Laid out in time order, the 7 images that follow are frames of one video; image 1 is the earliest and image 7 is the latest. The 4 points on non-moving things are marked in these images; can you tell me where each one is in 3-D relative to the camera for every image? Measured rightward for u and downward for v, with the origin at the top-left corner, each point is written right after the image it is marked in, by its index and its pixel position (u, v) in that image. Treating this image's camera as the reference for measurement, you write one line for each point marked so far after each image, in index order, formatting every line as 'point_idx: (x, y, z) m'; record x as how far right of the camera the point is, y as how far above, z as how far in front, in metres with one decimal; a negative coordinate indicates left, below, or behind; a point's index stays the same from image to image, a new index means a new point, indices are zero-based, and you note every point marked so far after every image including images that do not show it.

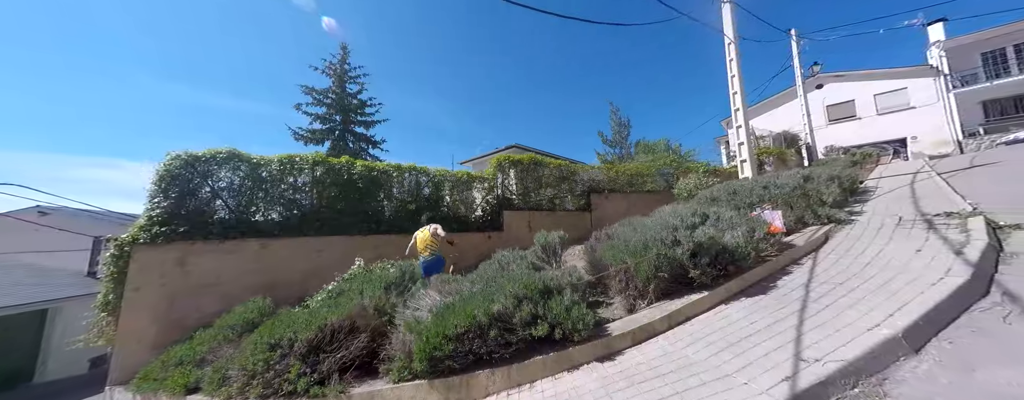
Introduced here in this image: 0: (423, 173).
0: (-2.2, +0.7, +6.8) m
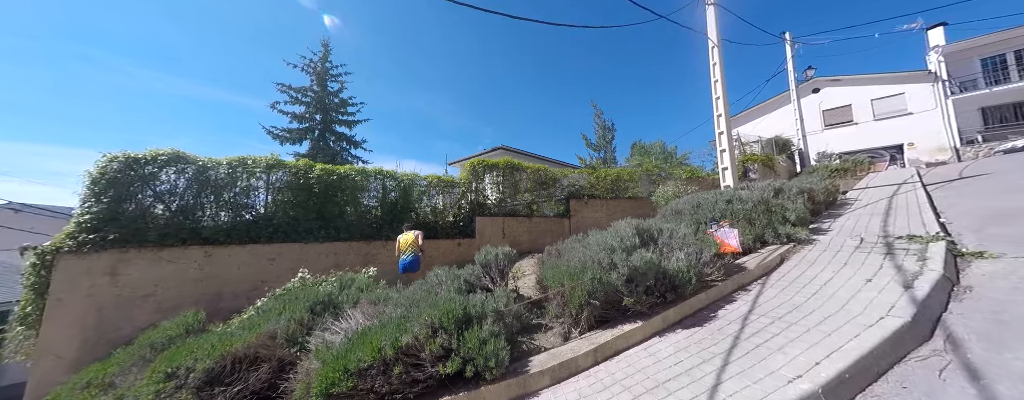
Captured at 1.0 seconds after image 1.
0: (-2.9, +0.5, +6.6) m
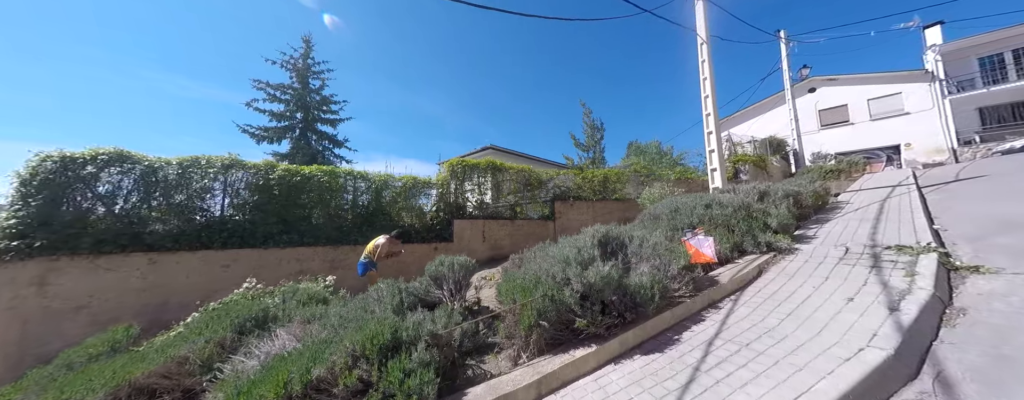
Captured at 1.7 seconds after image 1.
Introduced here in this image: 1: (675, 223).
0: (-3.4, +0.5, +6.3) m
1: (+2.3, -0.3, +3.9) m
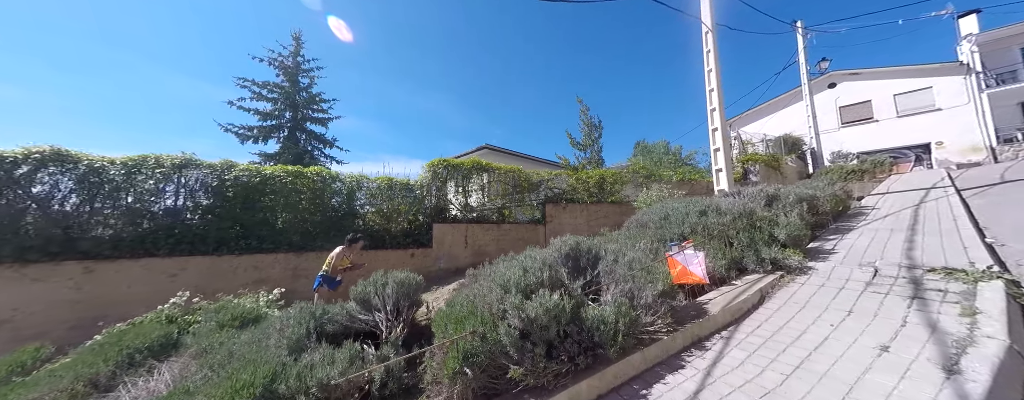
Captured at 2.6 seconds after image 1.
0: (-3.8, +0.4, +5.8) m
1: (+1.8, -0.4, +3.3) m
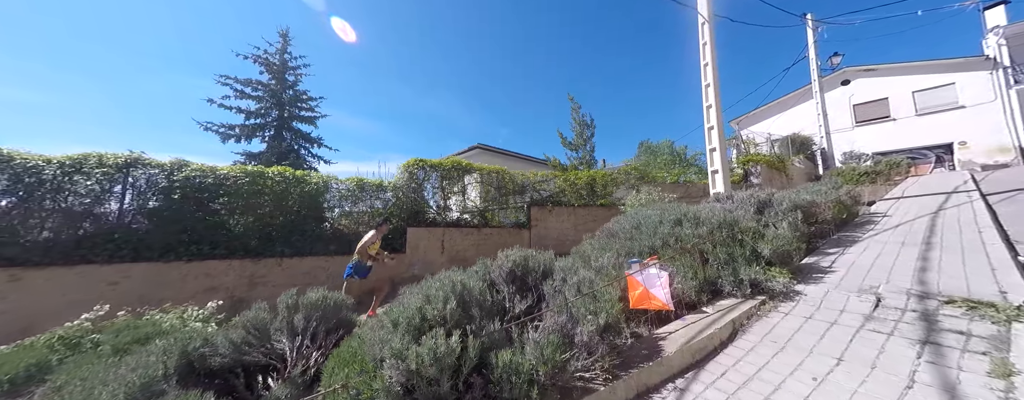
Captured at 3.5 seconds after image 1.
0: (-4.3, +0.4, +5.5) m
1: (+1.2, -0.5, +2.9) m
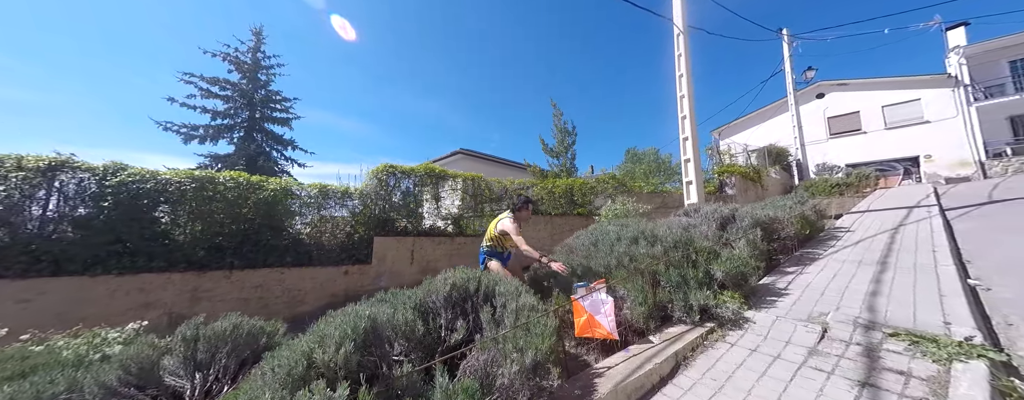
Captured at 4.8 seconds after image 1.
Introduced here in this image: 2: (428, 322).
0: (-4.9, +0.2, +5.2) m
1: (+0.7, -0.6, +2.8) m
2: (-0.6, -0.9, +2.0) m
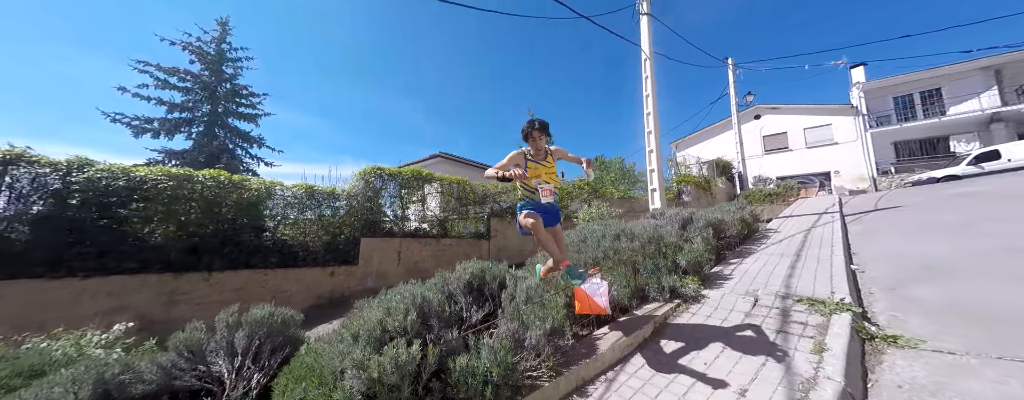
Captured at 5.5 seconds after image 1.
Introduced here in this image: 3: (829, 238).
0: (-5.1, +0.3, +5.1) m
1: (+0.8, -0.7, +3.3) m
2: (-0.5, -0.9, +2.4) m
3: (+5.6, -0.7, +4.9) m
